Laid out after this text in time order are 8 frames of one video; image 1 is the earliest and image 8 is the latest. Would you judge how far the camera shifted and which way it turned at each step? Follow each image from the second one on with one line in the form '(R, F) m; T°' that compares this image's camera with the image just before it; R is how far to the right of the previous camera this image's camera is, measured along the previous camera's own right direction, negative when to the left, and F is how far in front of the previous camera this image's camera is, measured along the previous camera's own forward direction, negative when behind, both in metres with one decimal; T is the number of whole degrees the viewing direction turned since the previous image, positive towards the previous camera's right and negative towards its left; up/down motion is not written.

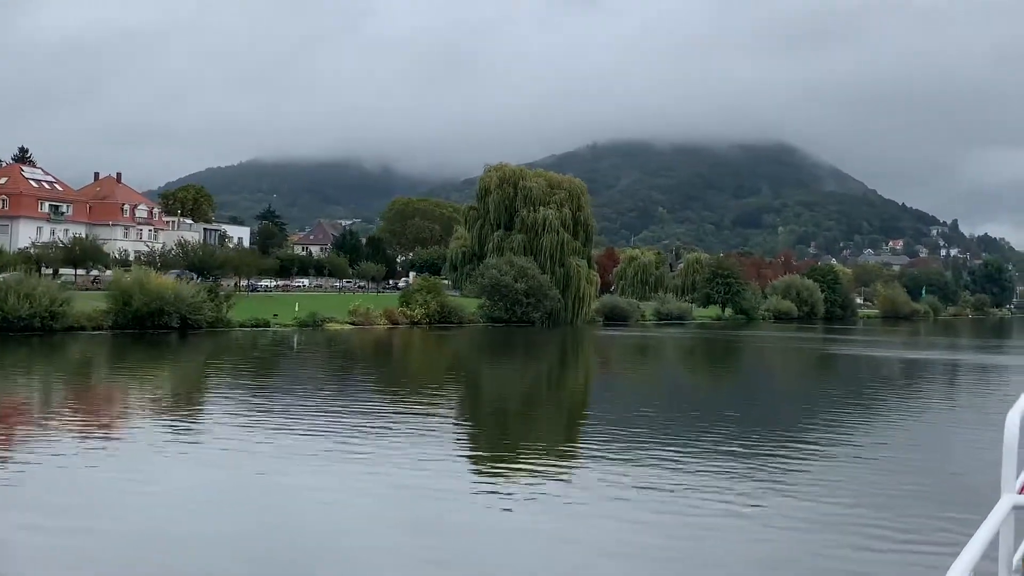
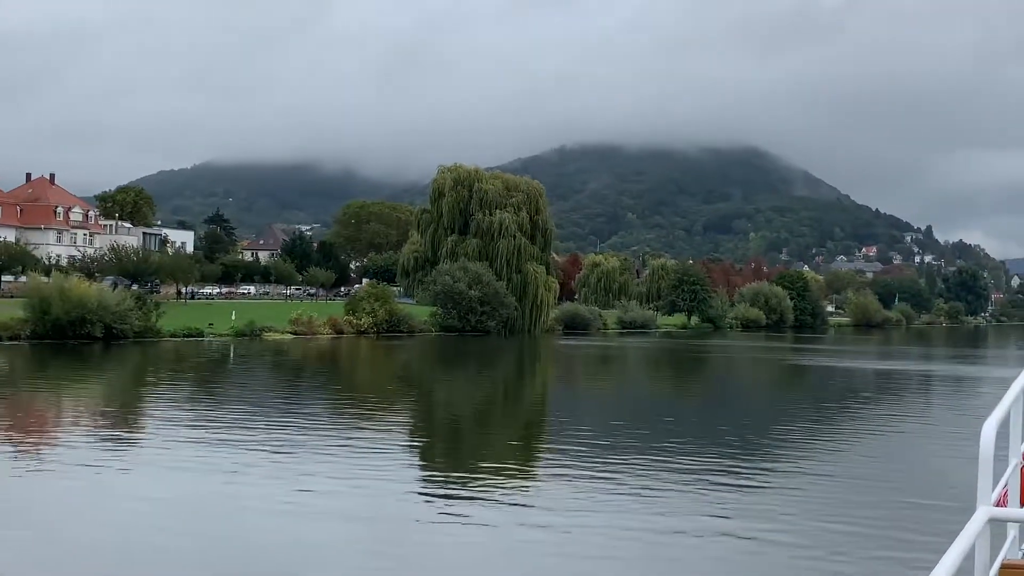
(+1.3, +1.9) m; +1°
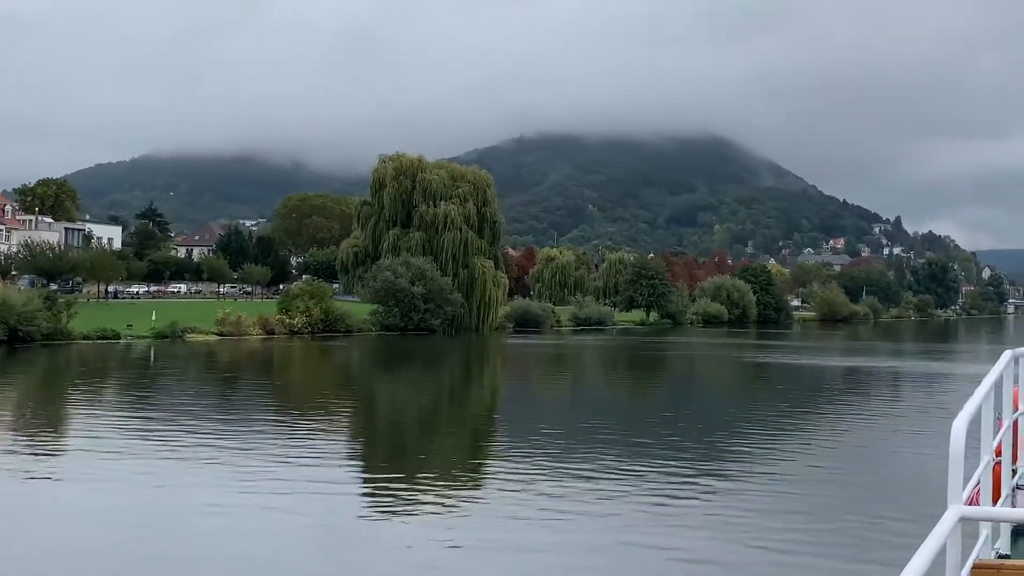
(+1.4, +2.2) m; +1°
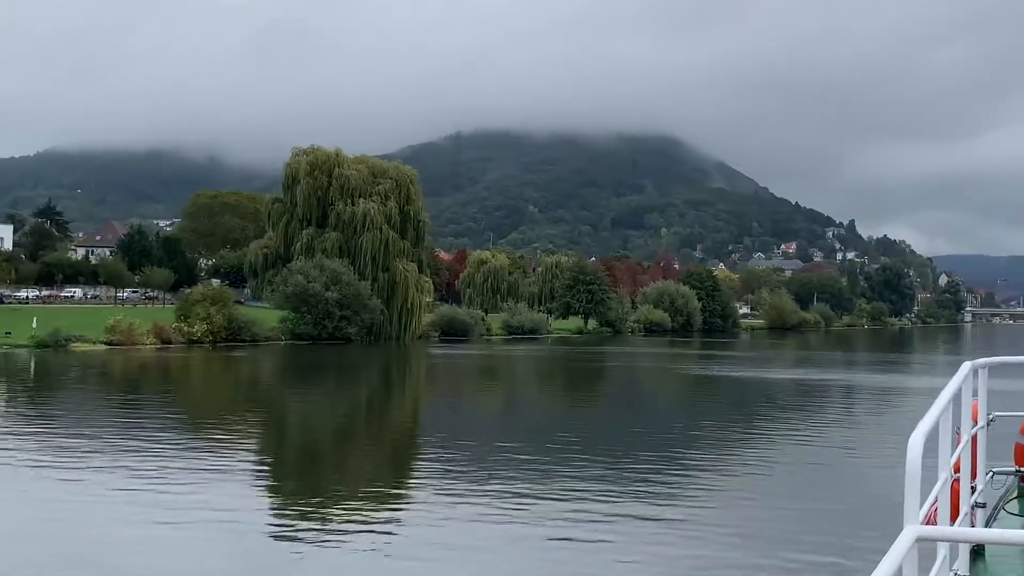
(+1.5, +2.9) m; +2°
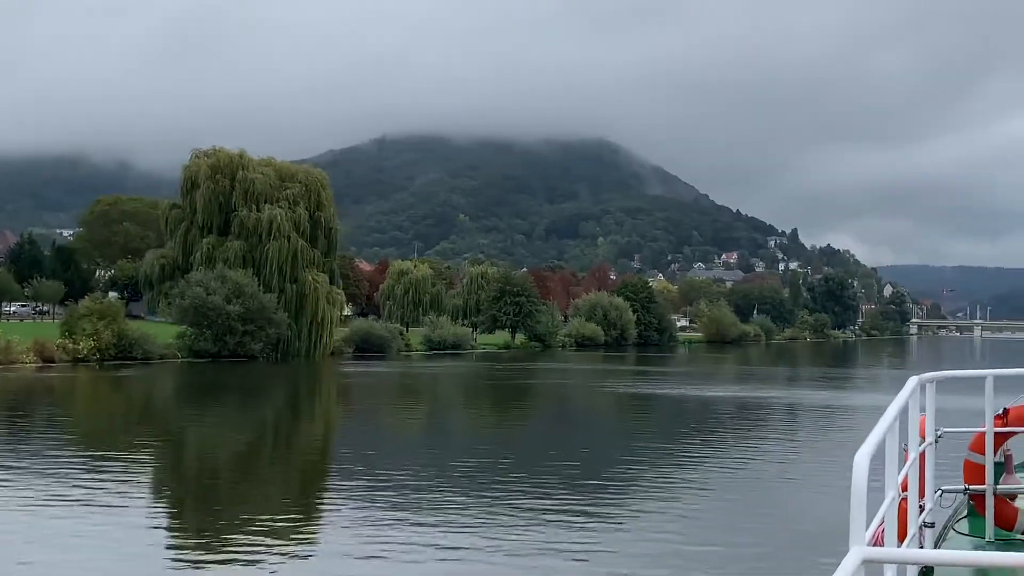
(+1.5, +2.3) m; +2°
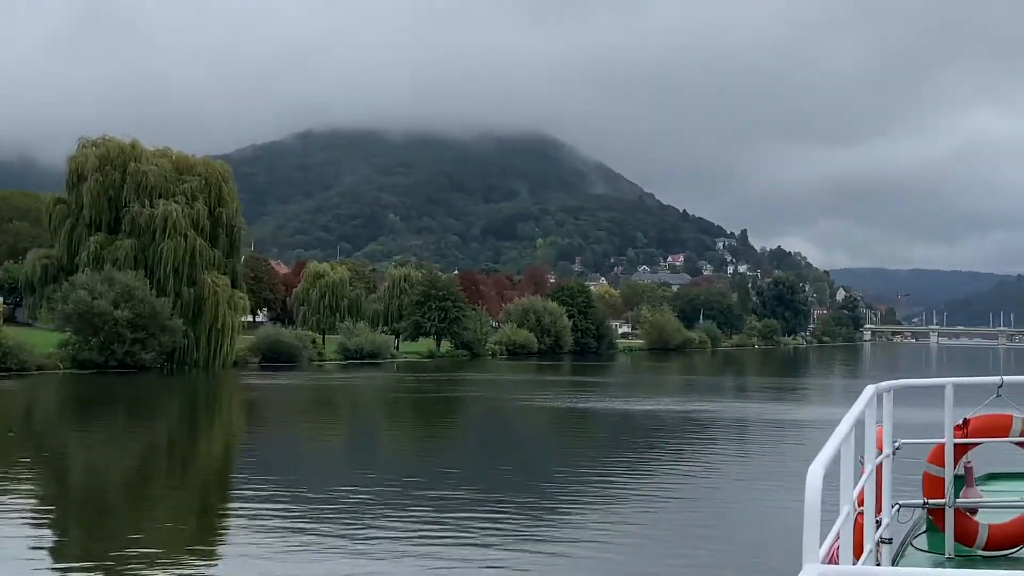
(+1.5, +2.7) m; +2°
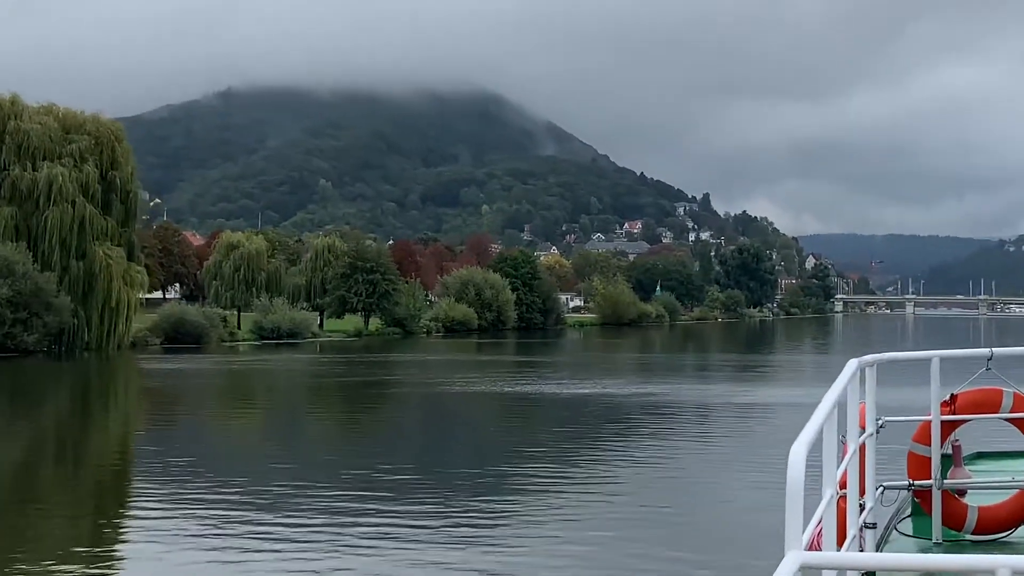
(+1.4, +3.1) m; +1°
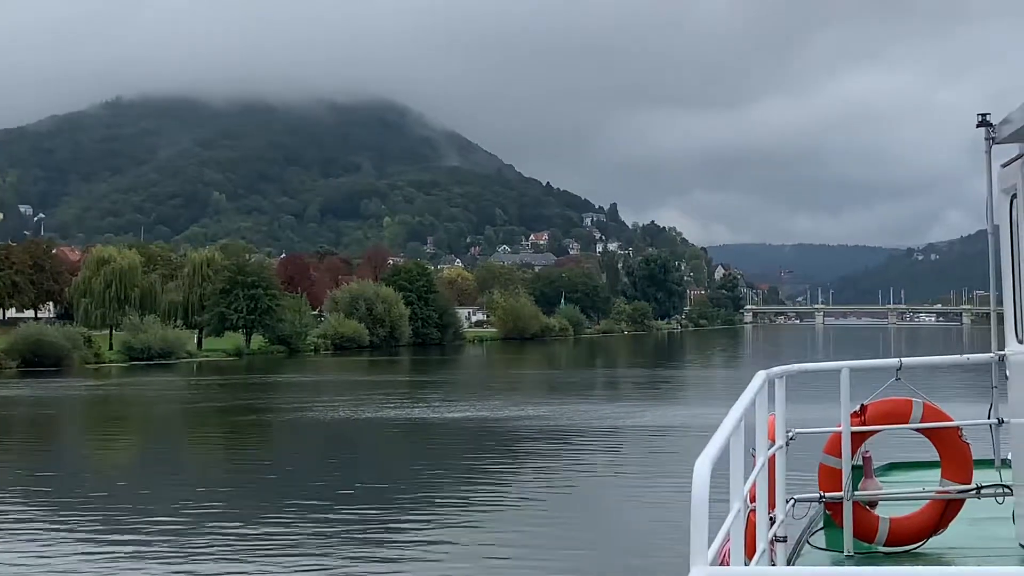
(+1.9, +1.1) m; +3°
